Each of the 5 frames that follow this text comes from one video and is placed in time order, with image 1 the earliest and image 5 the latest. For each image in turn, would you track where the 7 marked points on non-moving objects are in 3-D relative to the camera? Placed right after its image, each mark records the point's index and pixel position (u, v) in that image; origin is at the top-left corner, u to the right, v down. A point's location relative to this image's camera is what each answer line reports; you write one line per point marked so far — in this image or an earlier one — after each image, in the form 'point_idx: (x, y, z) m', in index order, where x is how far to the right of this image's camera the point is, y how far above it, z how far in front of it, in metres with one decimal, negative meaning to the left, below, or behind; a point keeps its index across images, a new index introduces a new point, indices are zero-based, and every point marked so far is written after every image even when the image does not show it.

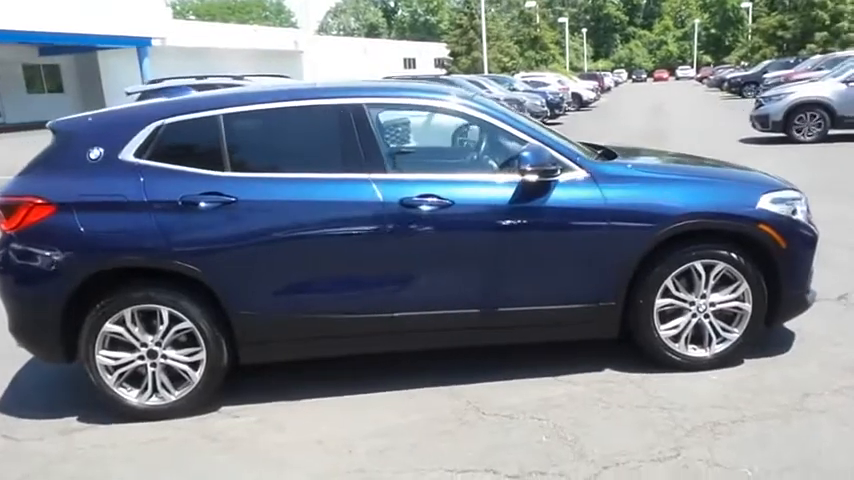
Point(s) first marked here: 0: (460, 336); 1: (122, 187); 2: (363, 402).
0: (+0.2, -0.5, +4.1) m
1: (-1.6, +0.3, +3.9) m
2: (-0.3, -0.9, +4.1) m
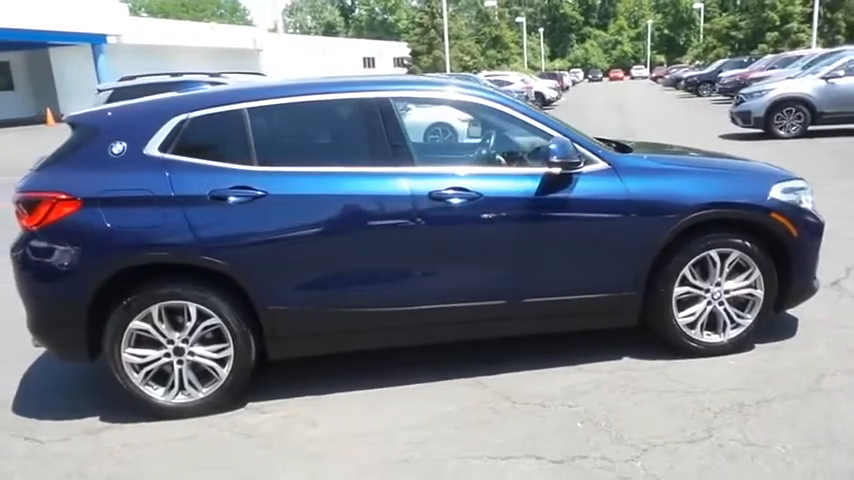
0: (+0.3, -0.5, +4.2) m
1: (-1.4, +0.3, +3.8) m
2: (-0.2, -0.9, +4.1) m
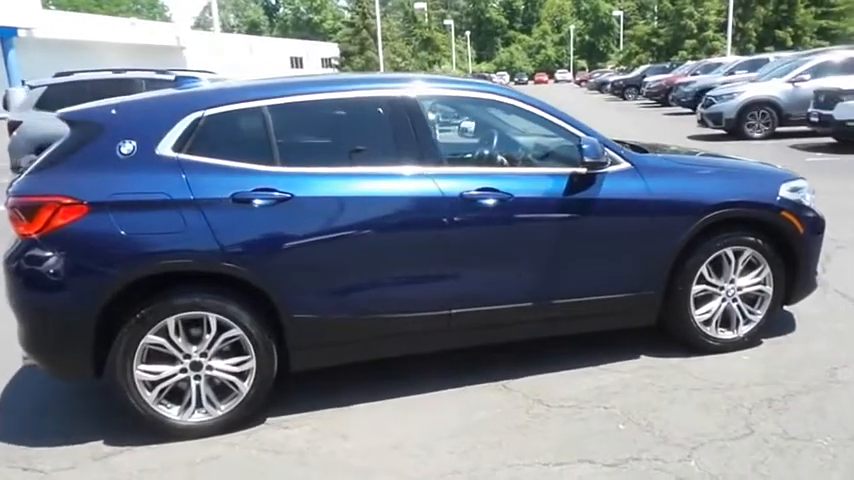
0: (+0.5, -0.5, +4.1) m
1: (-1.3, +0.3, +3.6) m
2: (0.0, -0.9, +4.0) m
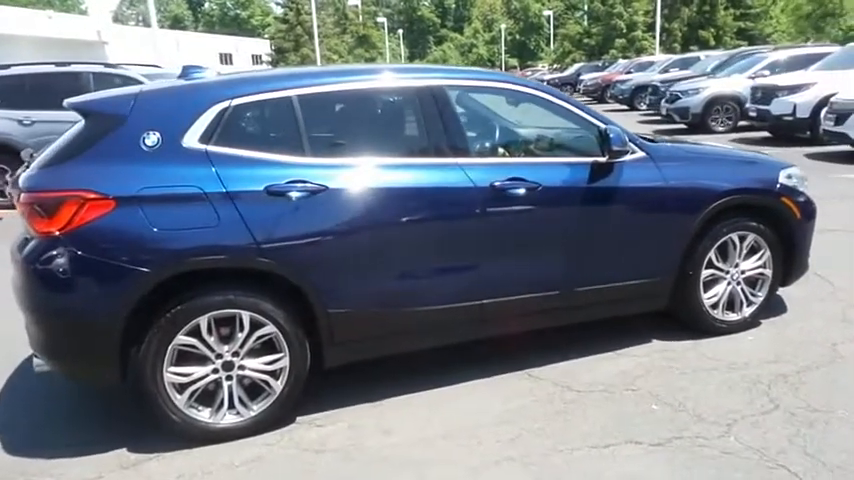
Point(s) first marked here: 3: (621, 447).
0: (+0.6, -0.5, +4.2) m
1: (-1.1, +0.3, +3.4) m
2: (+0.1, -0.8, +3.9) m
3: (+0.9, -0.9, +3.4) m
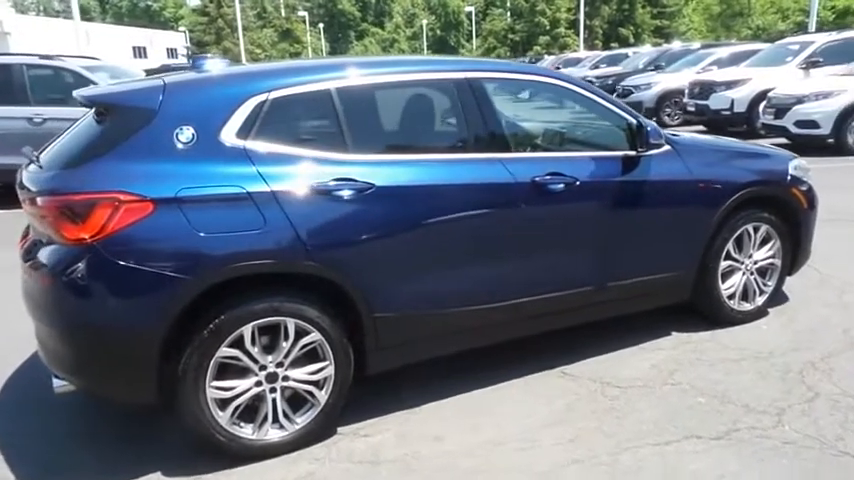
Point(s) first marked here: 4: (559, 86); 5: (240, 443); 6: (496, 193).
0: (+0.8, -0.4, +4.1) m
1: (-0.8, +0.3, +3.2) m
2: (+0.3, -0.8, +3.8) m
3: (+1.2, -0.9, +3.4) m
4: (+0.7, +0.8, +4.0) m
5: (-0.8, -0.9, +3.3) m
6: (+0.3, +0.2, +3.7) m
